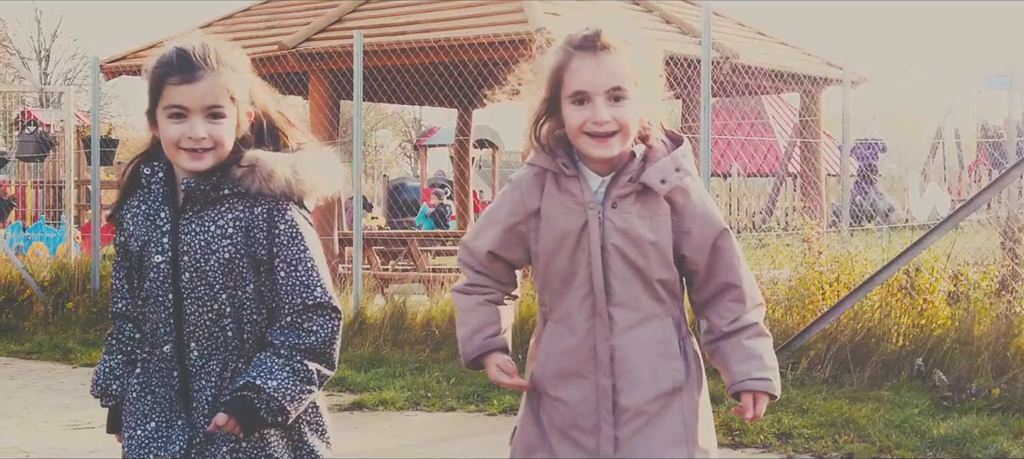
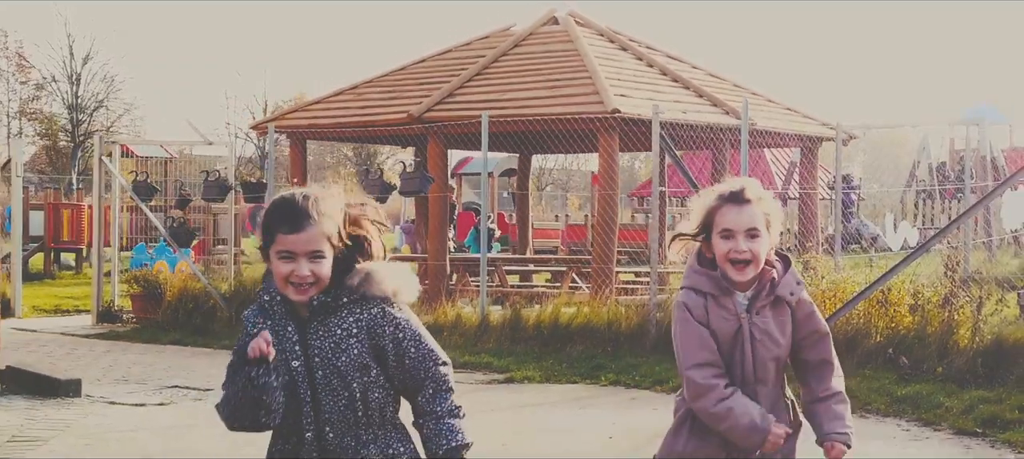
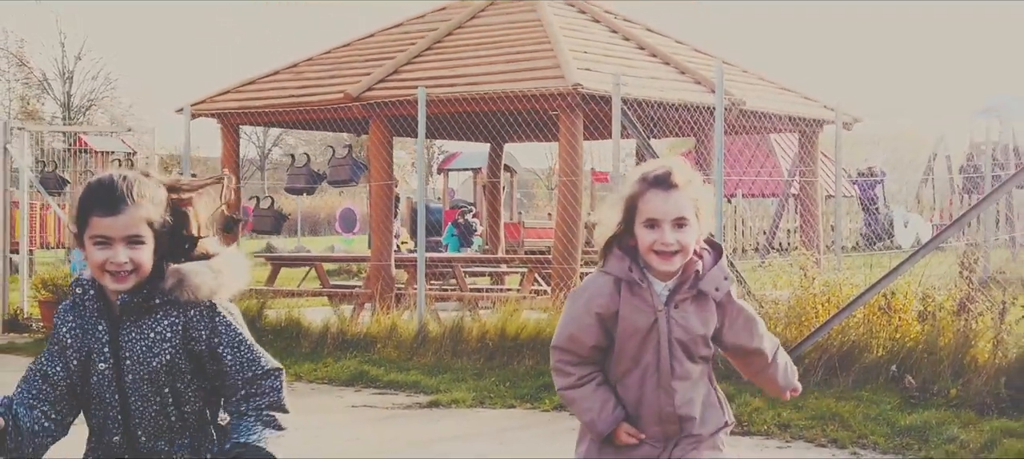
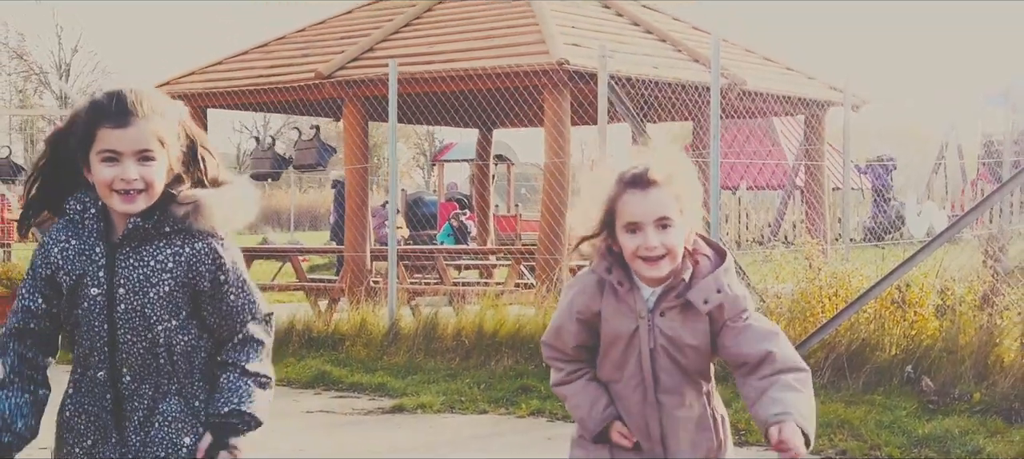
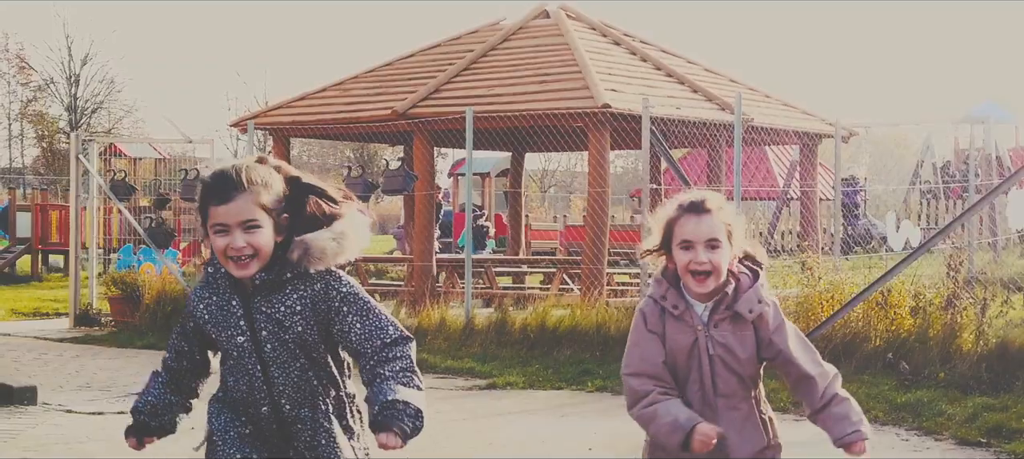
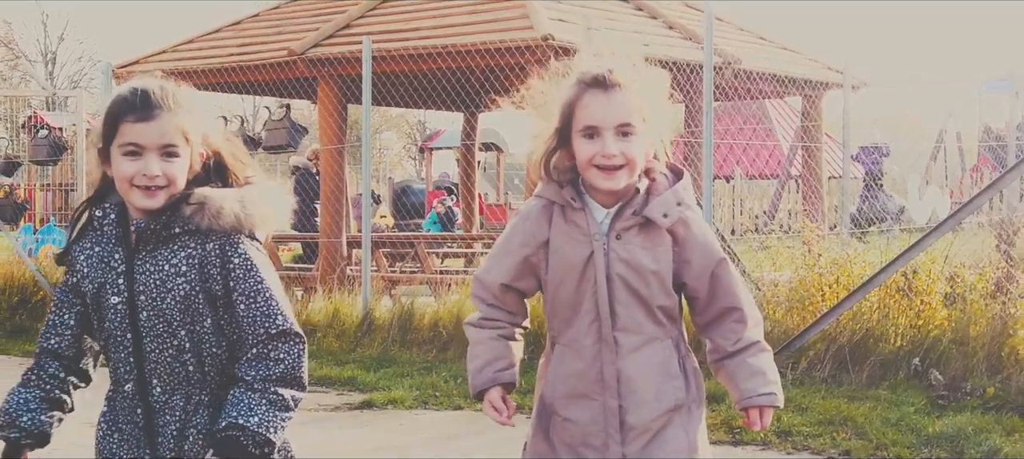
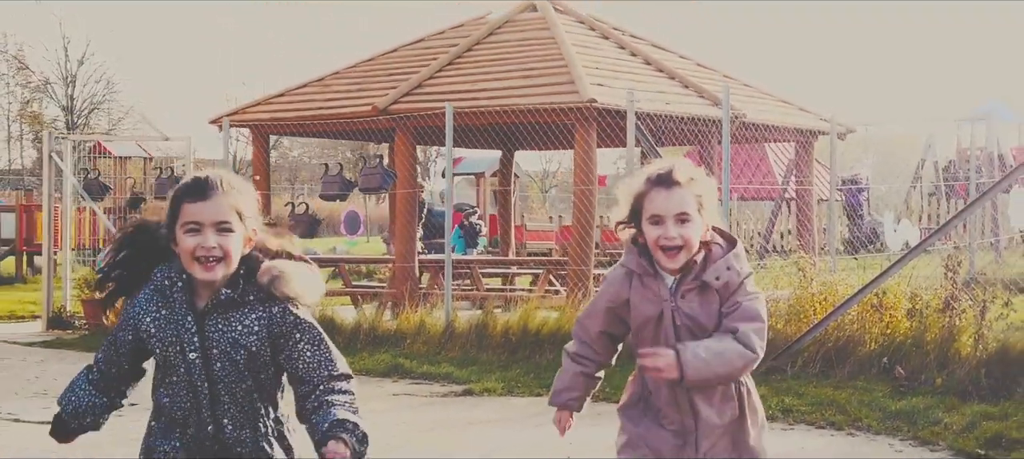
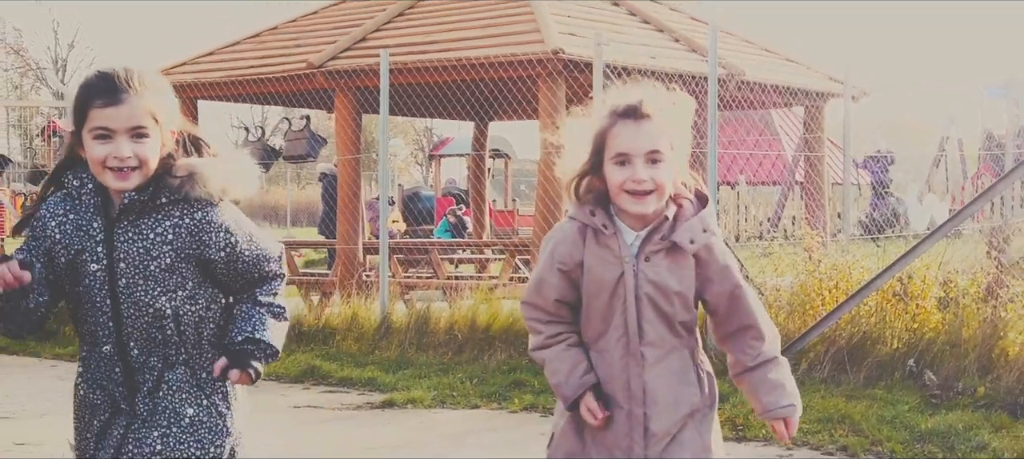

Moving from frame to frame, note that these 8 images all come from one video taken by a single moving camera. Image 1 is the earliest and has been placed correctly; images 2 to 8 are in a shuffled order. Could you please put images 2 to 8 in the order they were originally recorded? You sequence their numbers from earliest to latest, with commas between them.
6, 8, 4, 3, 7, 5, 2
